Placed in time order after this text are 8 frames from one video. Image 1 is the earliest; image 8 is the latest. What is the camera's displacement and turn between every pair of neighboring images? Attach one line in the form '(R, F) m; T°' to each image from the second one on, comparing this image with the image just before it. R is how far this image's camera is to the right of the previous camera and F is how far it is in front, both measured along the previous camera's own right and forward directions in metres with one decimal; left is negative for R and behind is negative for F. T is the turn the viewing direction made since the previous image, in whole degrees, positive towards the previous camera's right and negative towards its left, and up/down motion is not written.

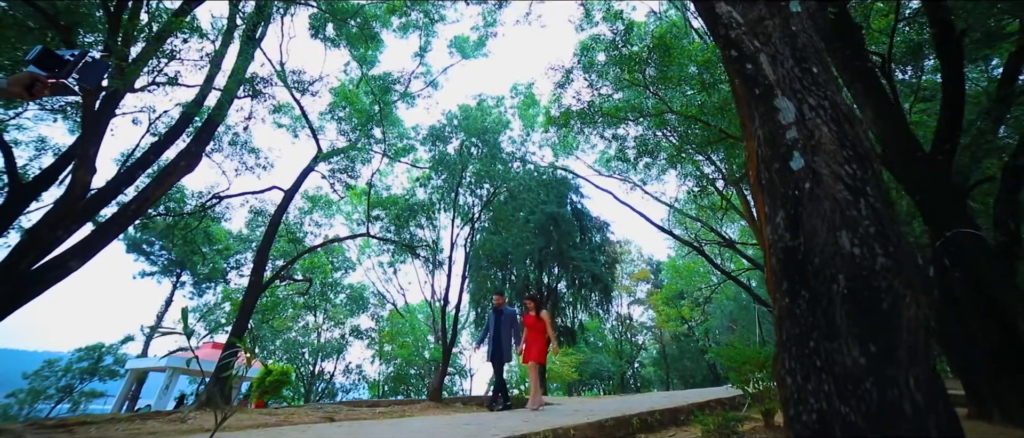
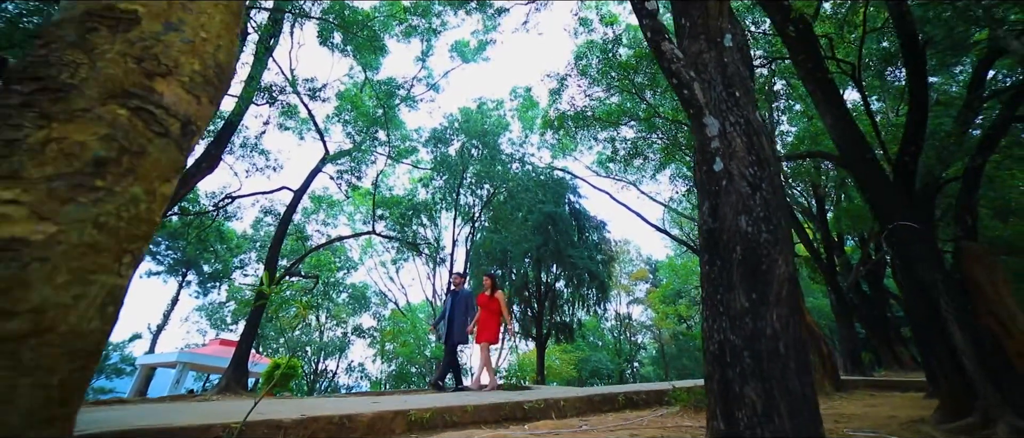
(0.0, -0.7) m; 0°
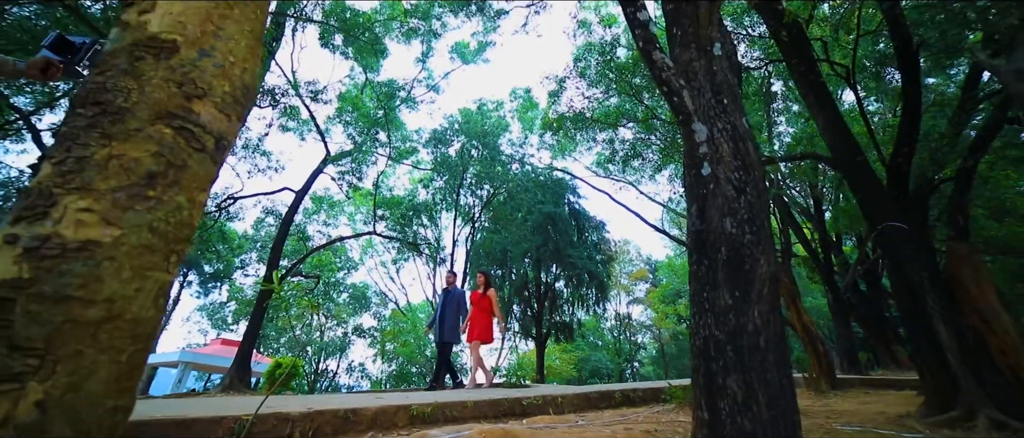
(0.0, -0.1) m; 0°
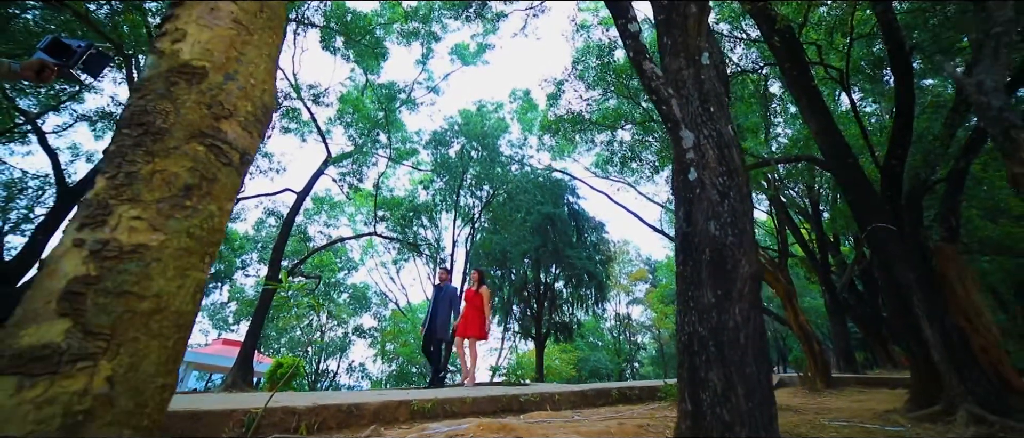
(0.0, -0.2) m; 0°
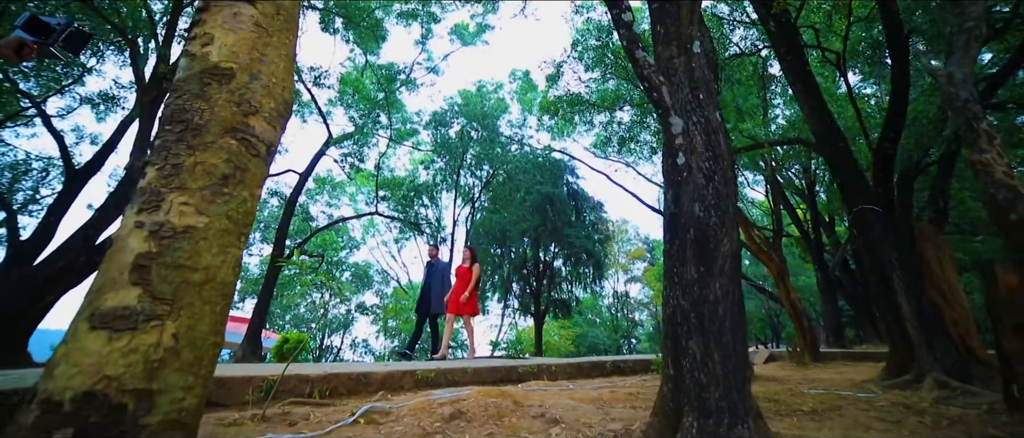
(0.0, -0.2) m; 0°
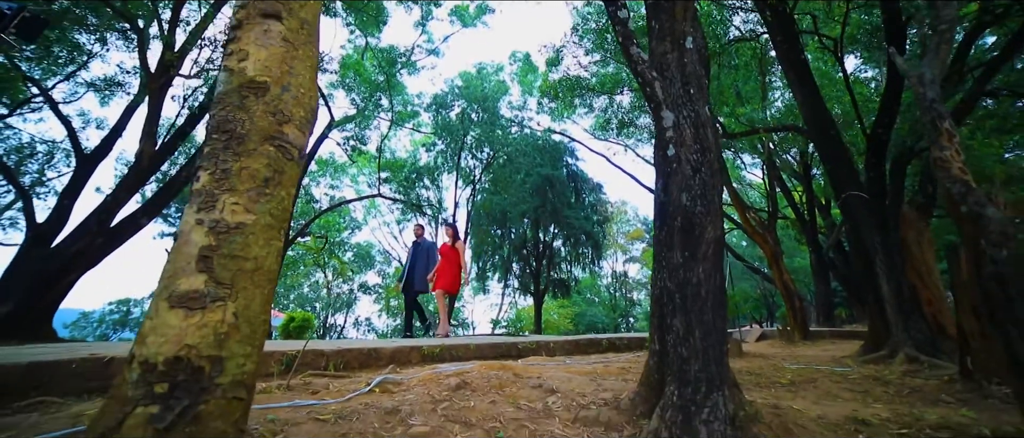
(0.0, -0.3) m; 0°
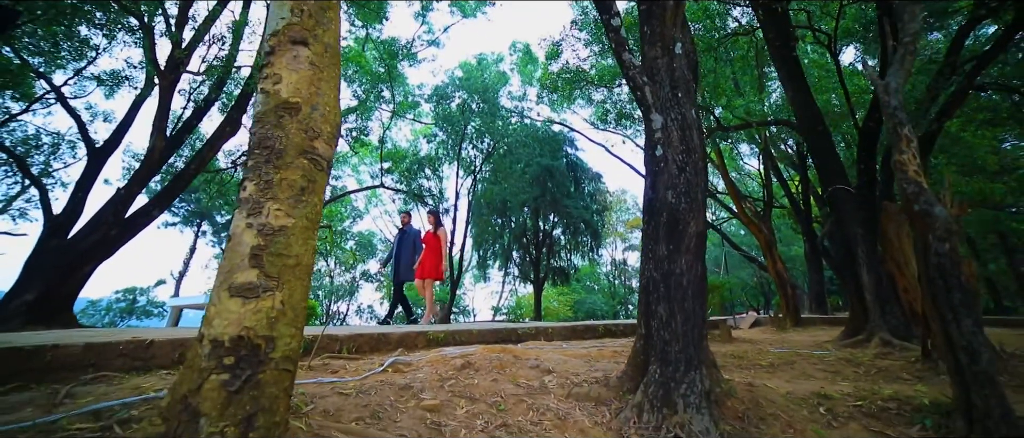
(0.0, -0.3) m; 0°
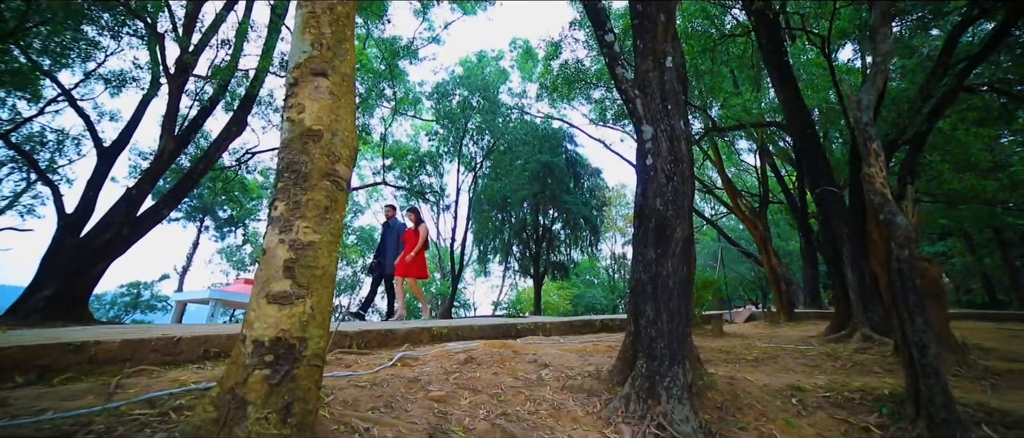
(0.0, -0.3) m; 0°
